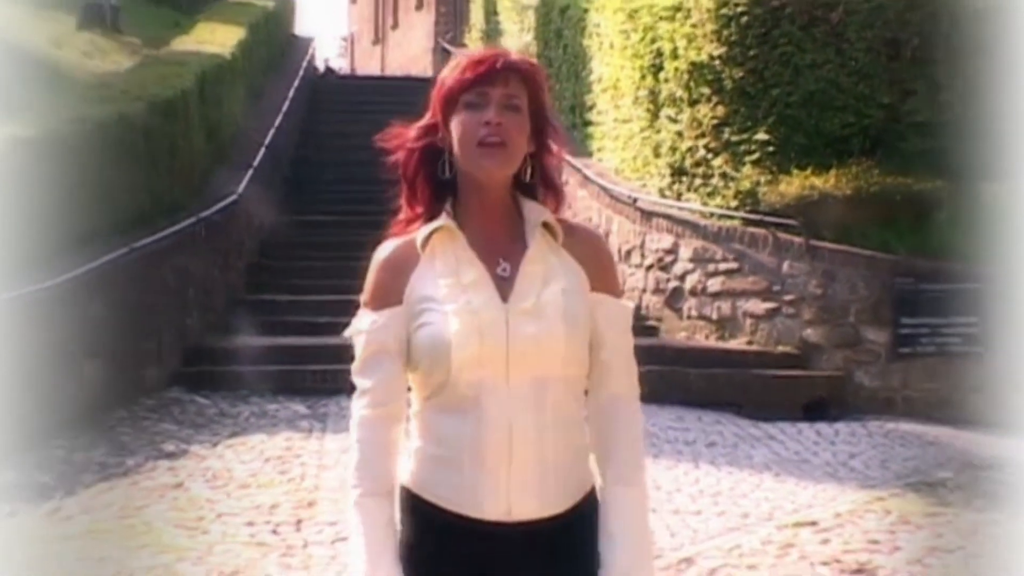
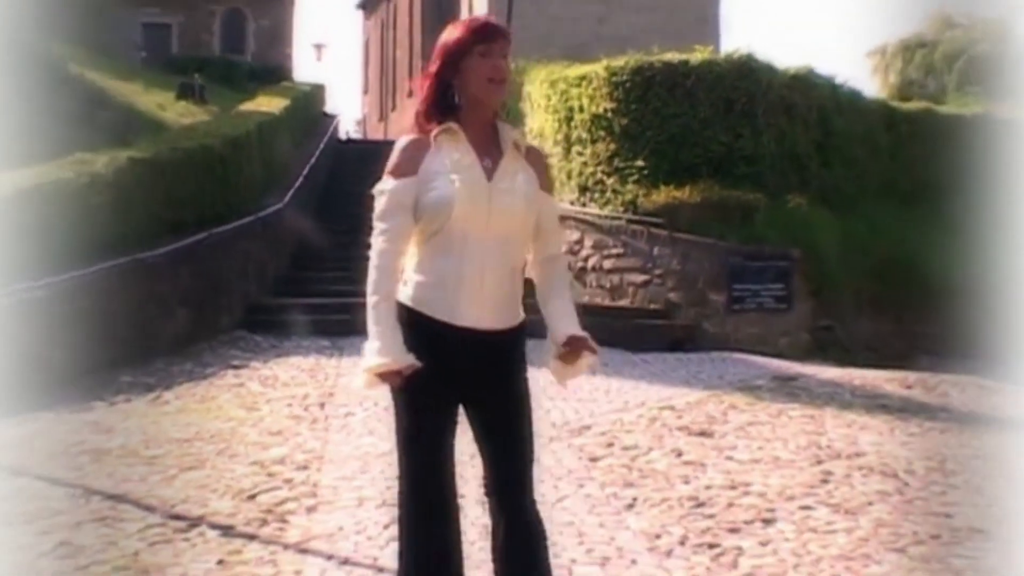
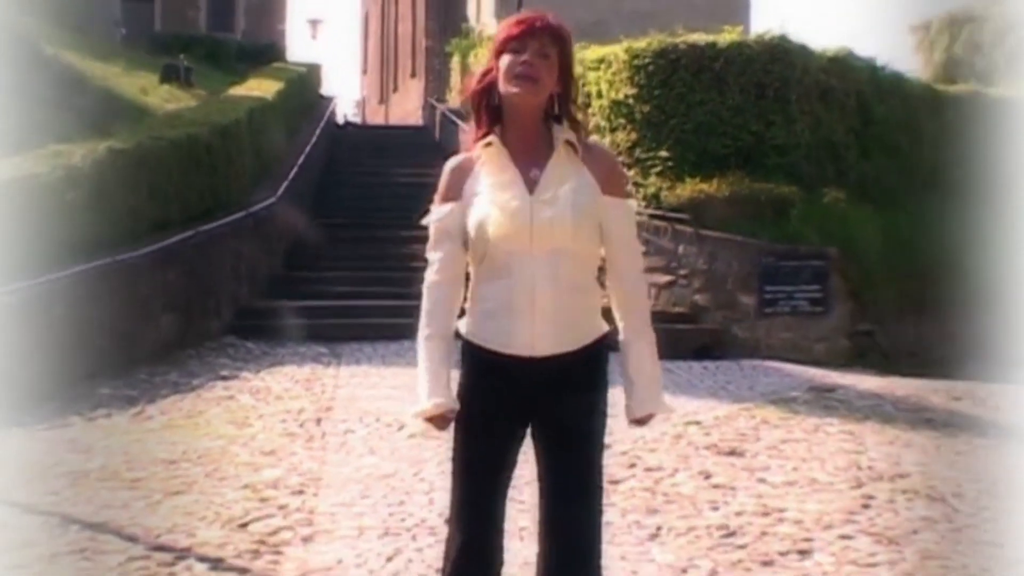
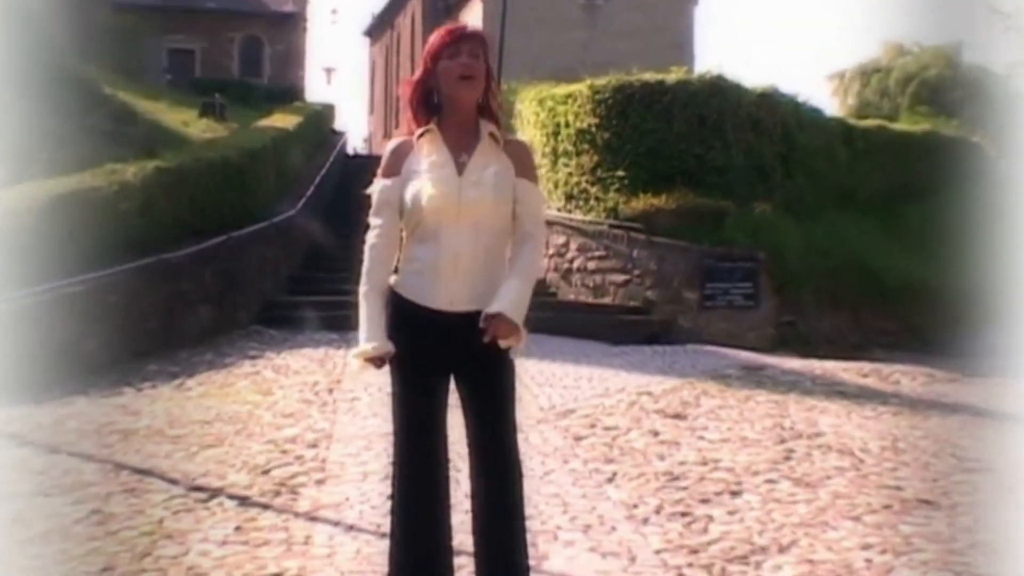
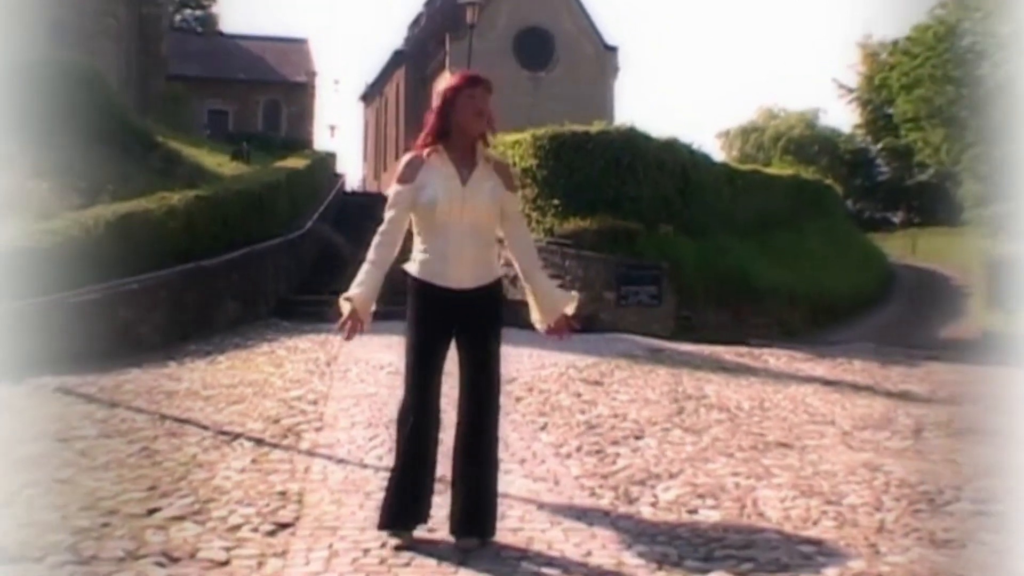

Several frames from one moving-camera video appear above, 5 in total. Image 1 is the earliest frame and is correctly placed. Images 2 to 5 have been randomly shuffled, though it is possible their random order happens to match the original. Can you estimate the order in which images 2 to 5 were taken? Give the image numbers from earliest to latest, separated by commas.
3, 2, 4, 5
